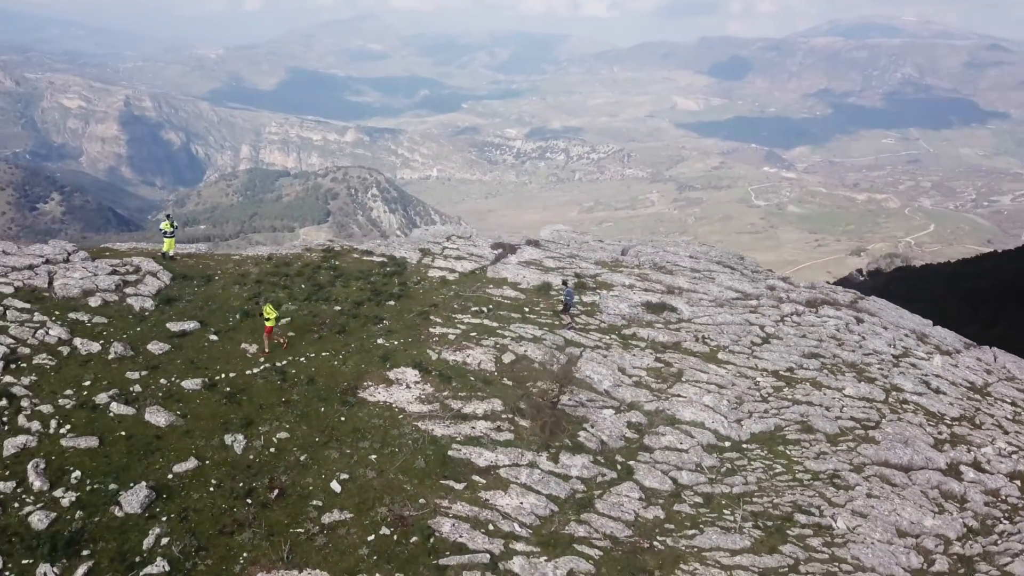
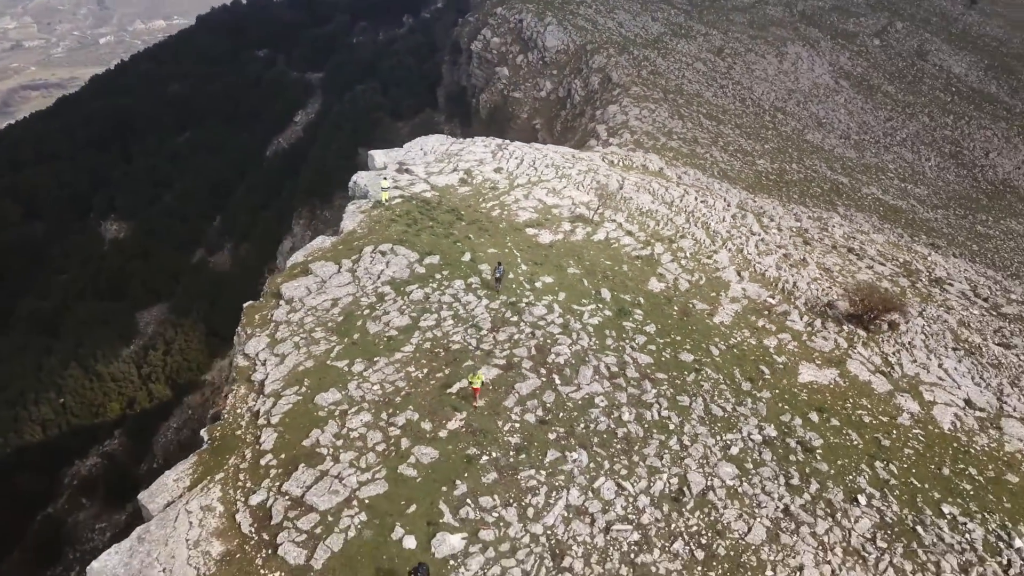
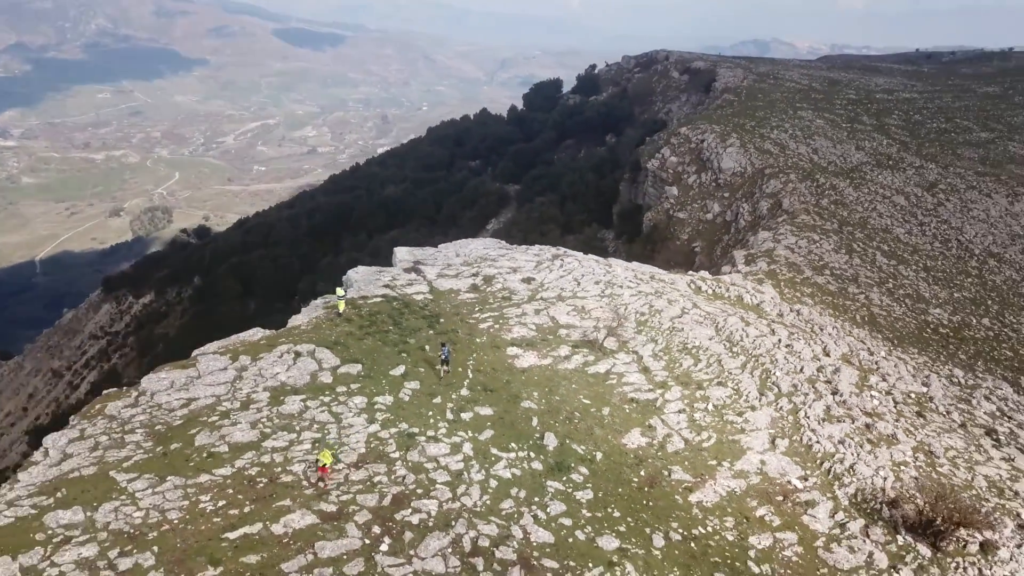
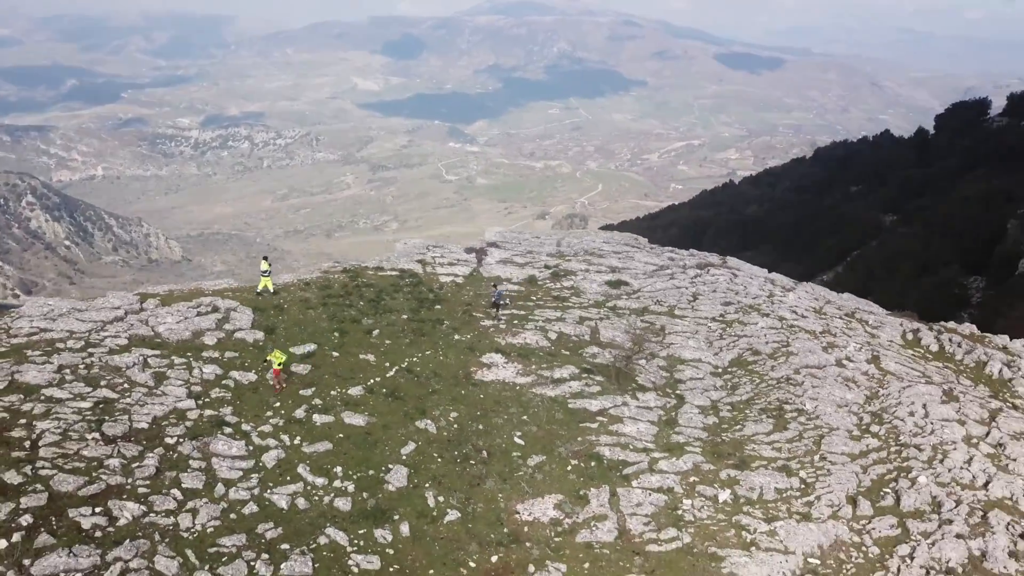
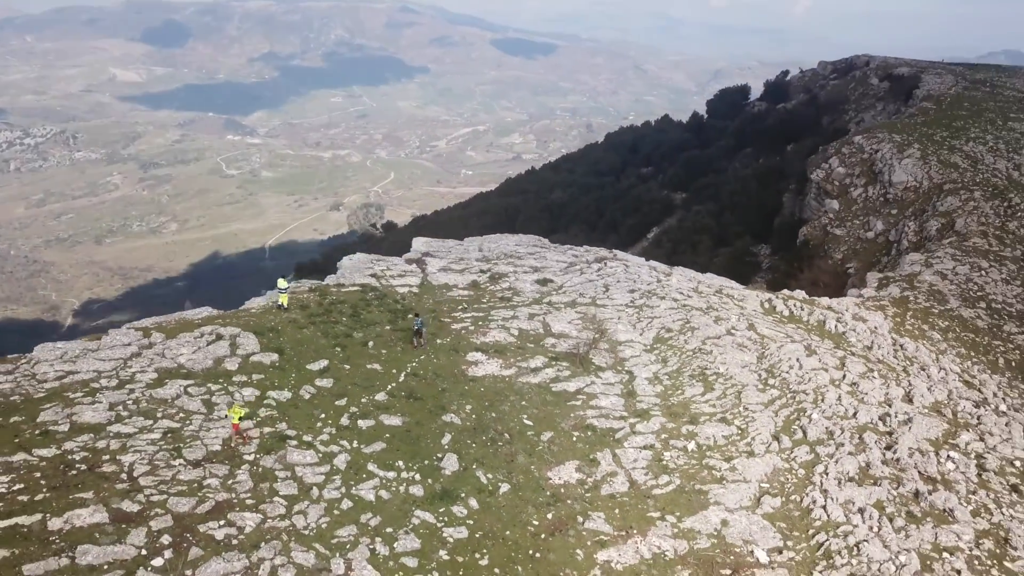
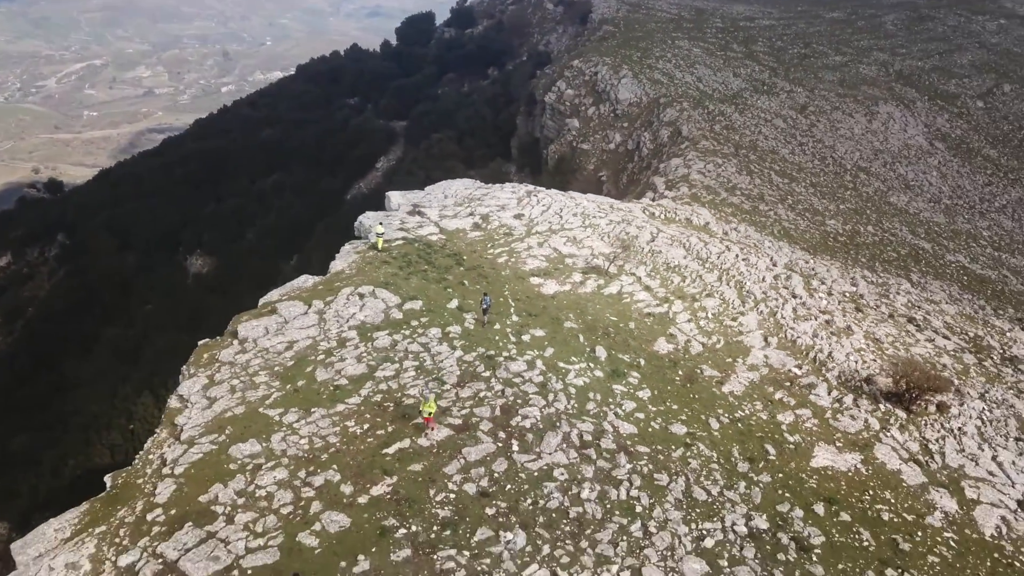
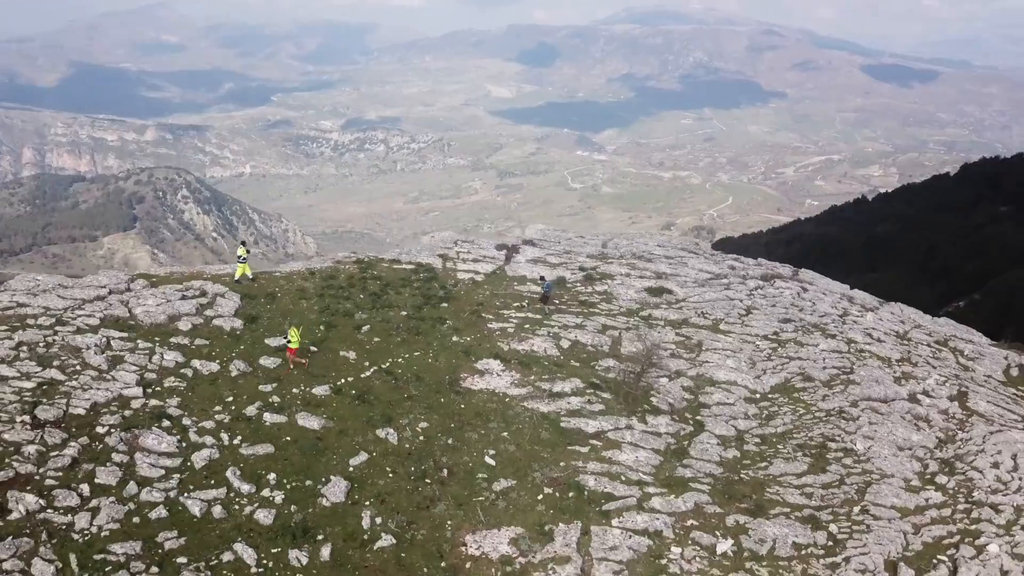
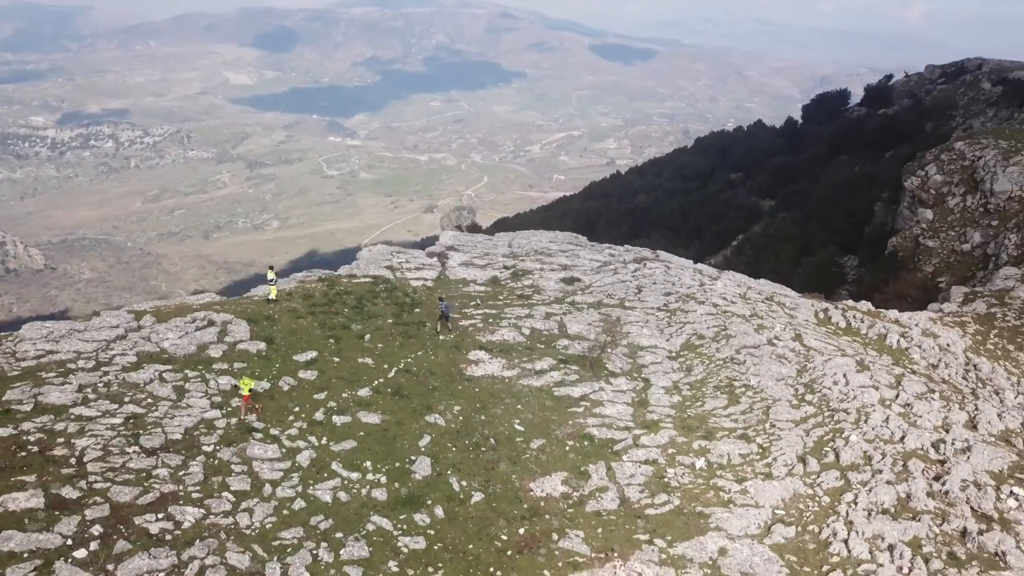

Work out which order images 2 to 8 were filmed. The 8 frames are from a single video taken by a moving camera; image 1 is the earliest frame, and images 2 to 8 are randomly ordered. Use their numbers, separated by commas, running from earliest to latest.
7, 4, 8, 5, 3, 6, 2
